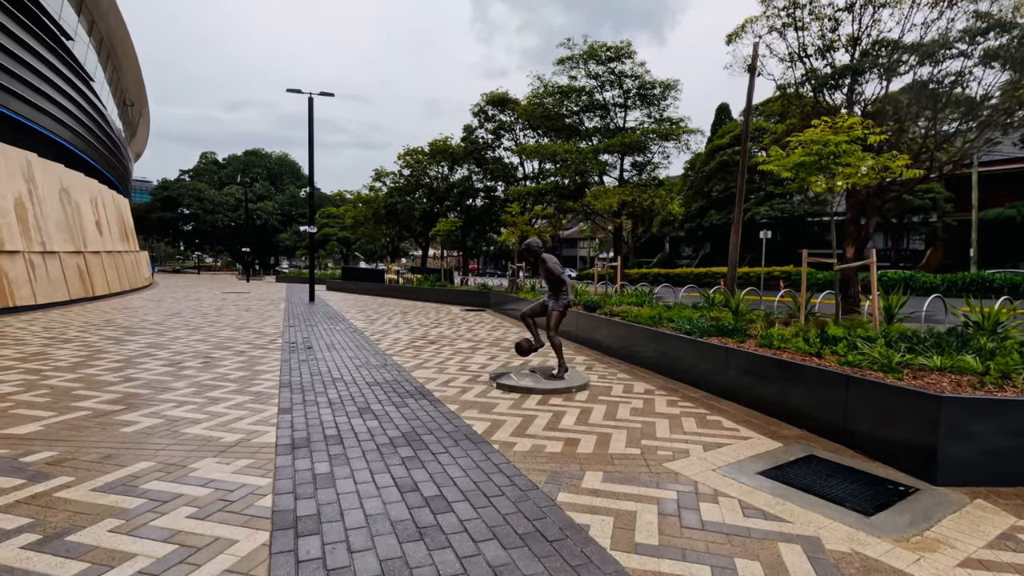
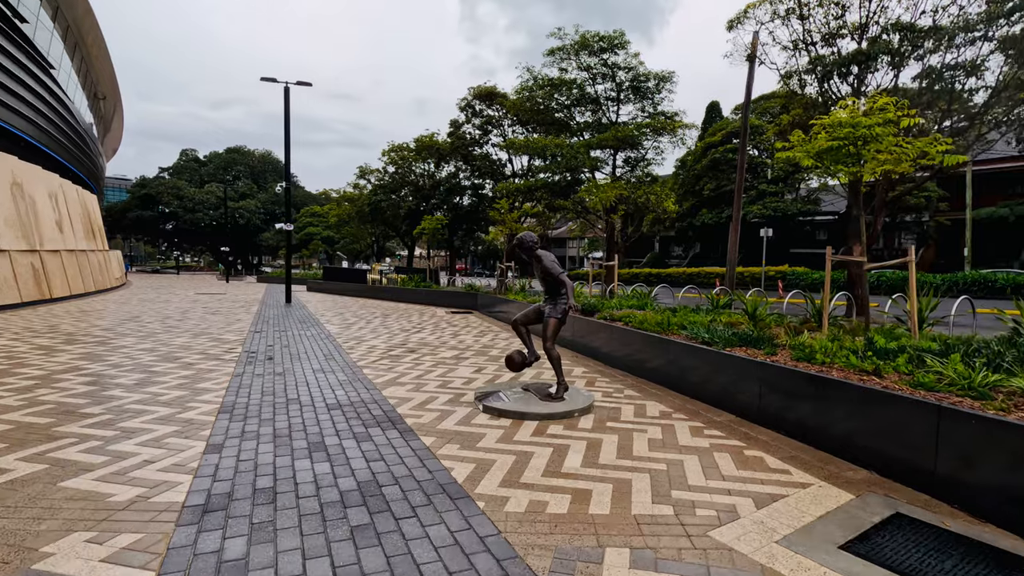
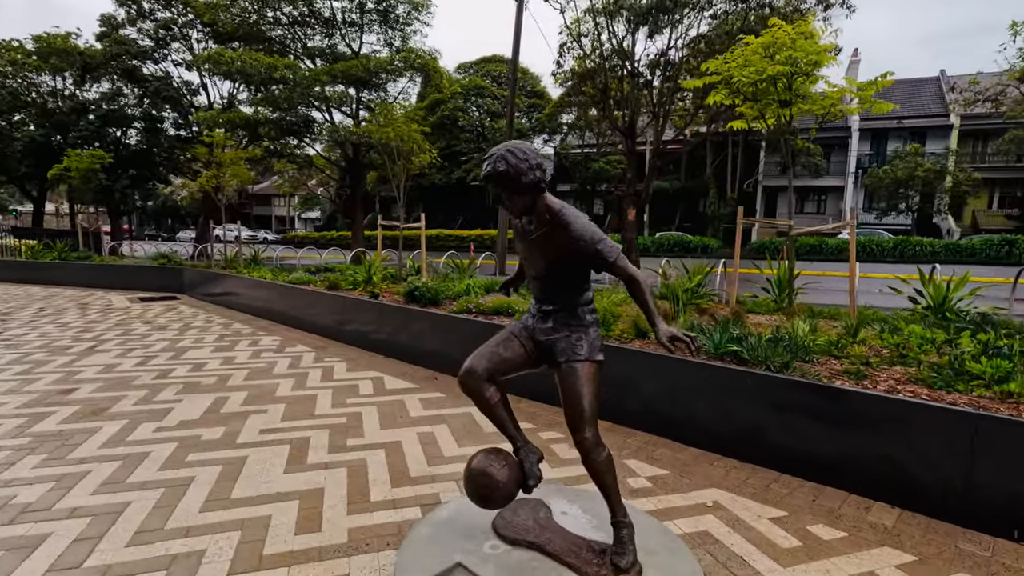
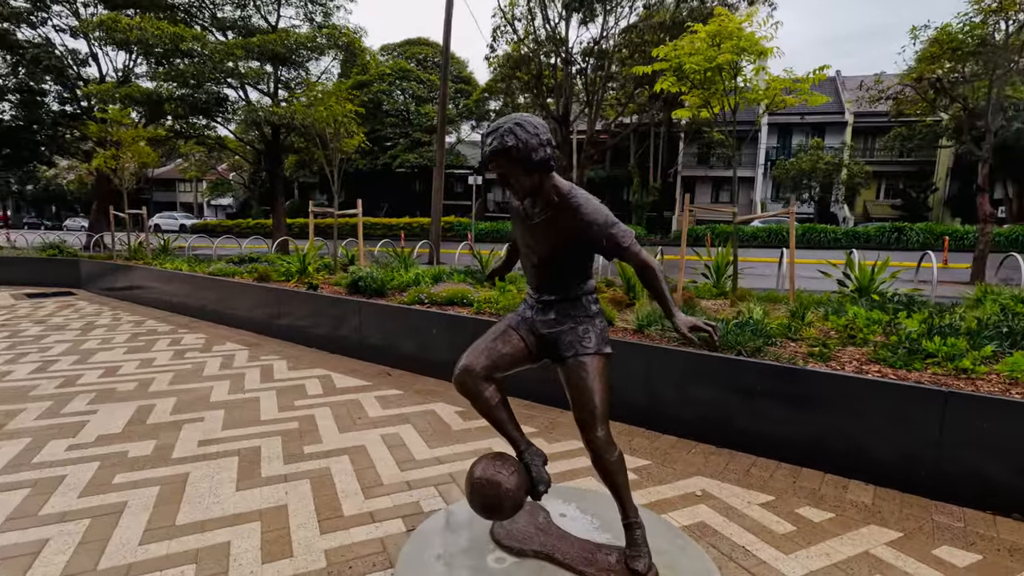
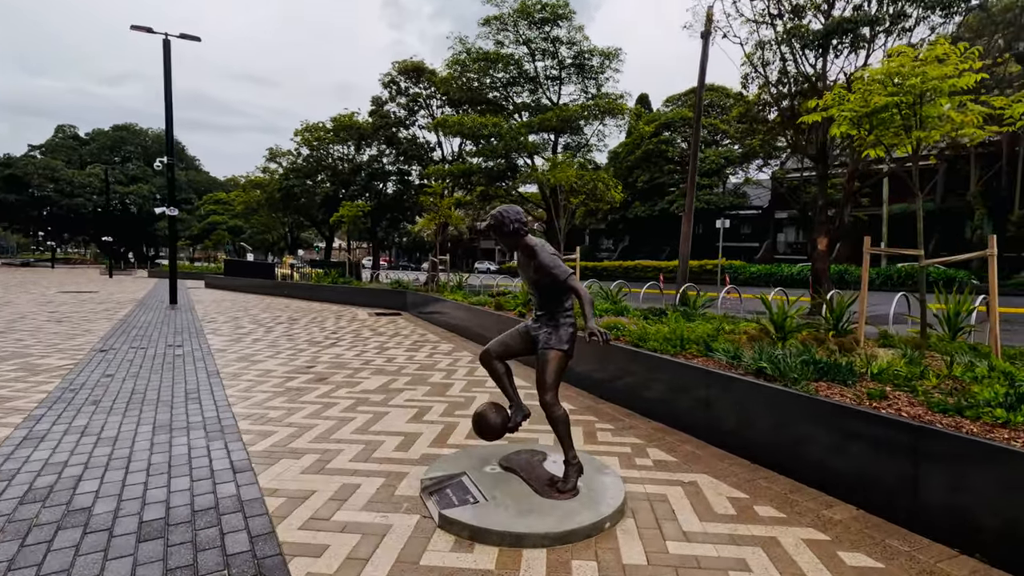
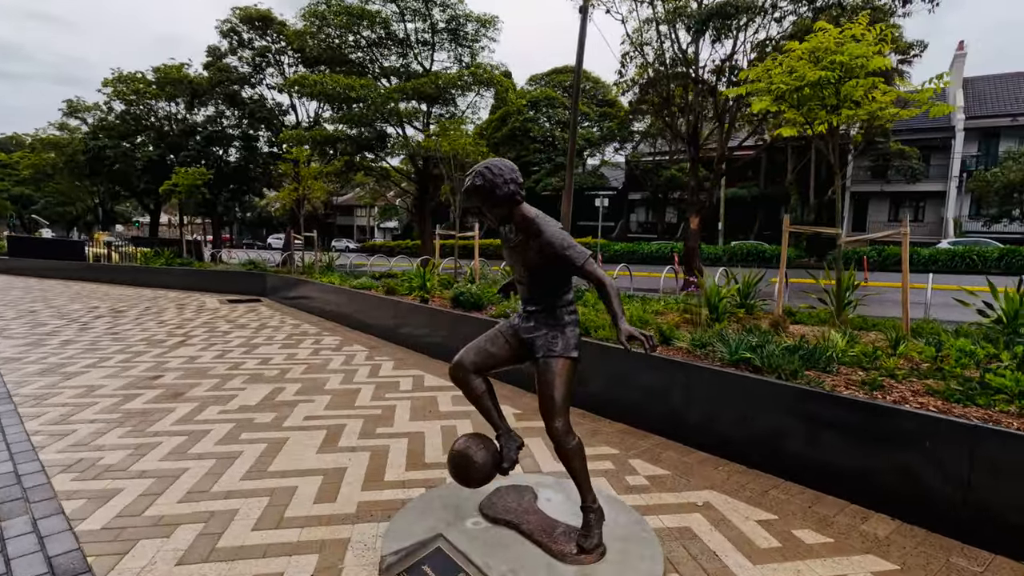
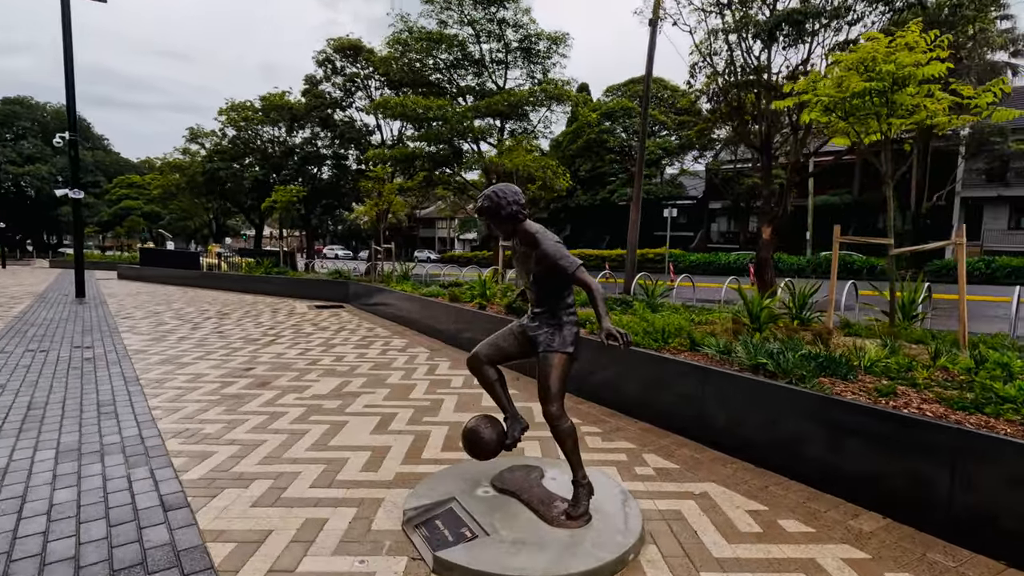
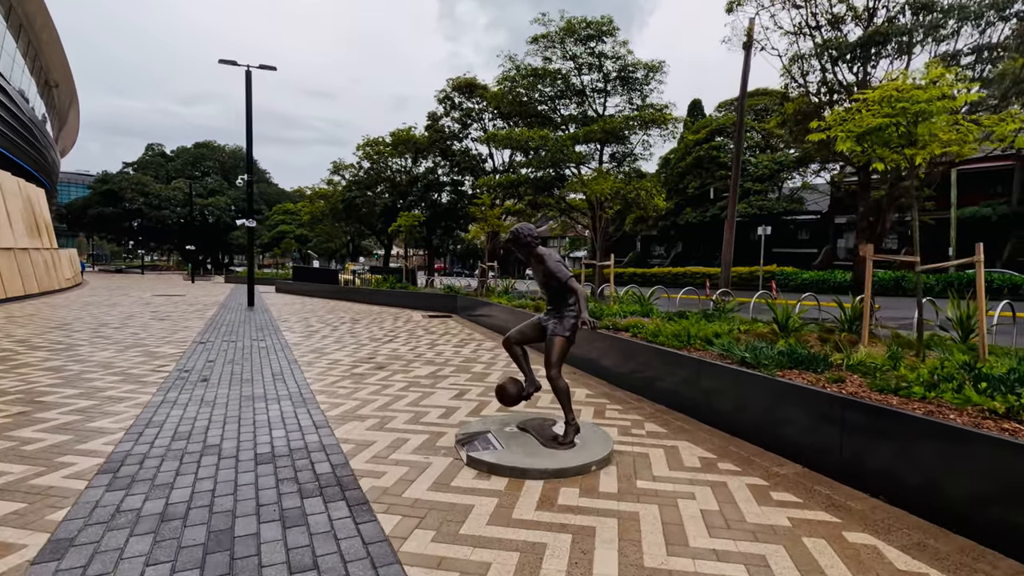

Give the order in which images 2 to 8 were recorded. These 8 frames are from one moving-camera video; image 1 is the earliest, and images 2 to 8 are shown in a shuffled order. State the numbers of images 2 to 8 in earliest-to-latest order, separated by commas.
2, 8, 5, 7, 6, 3, 4
